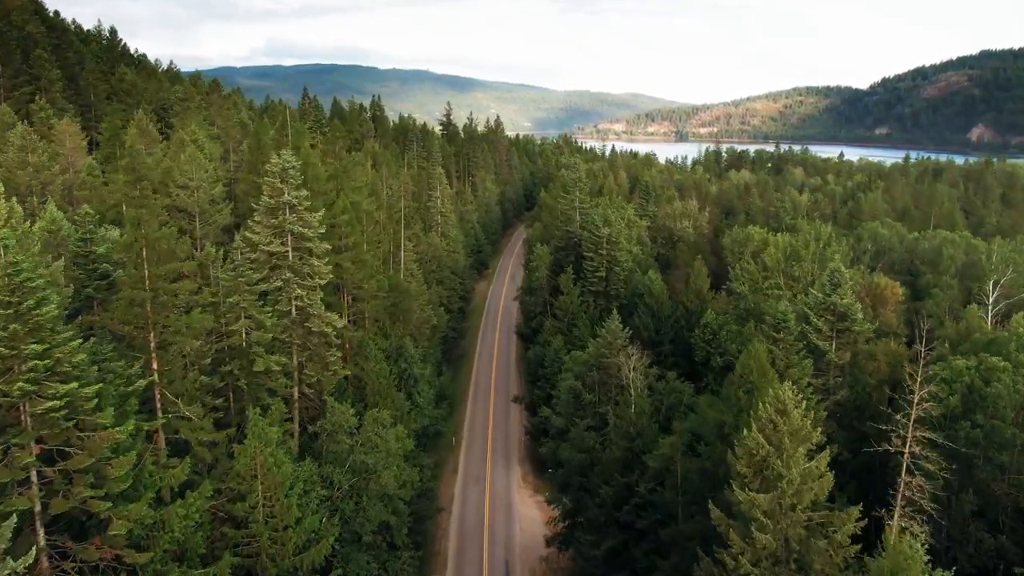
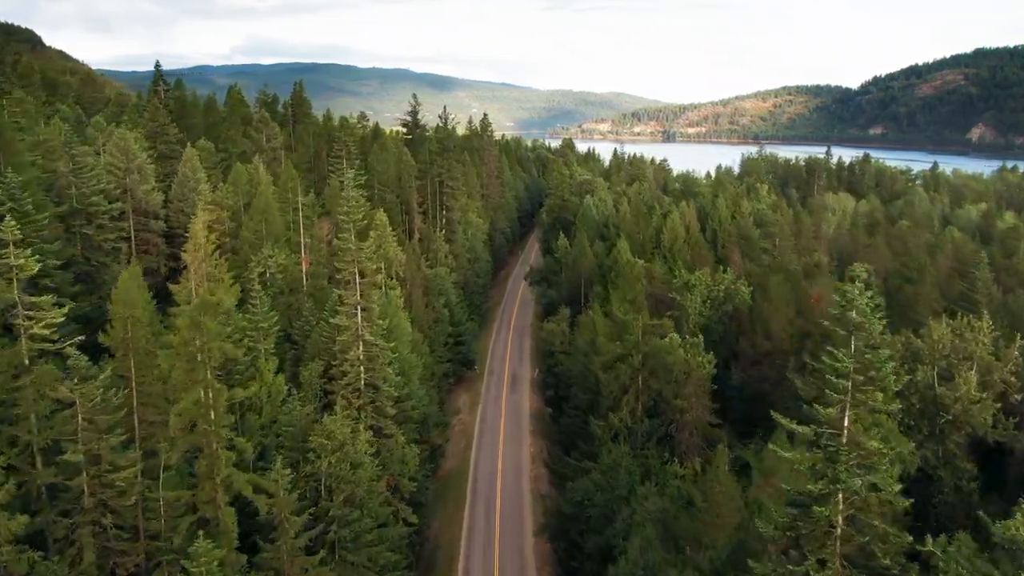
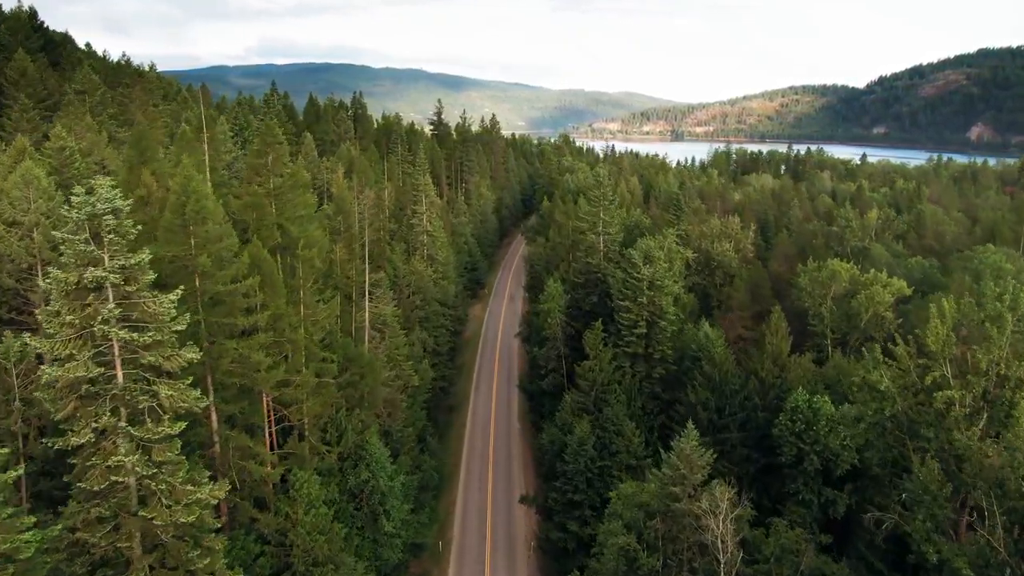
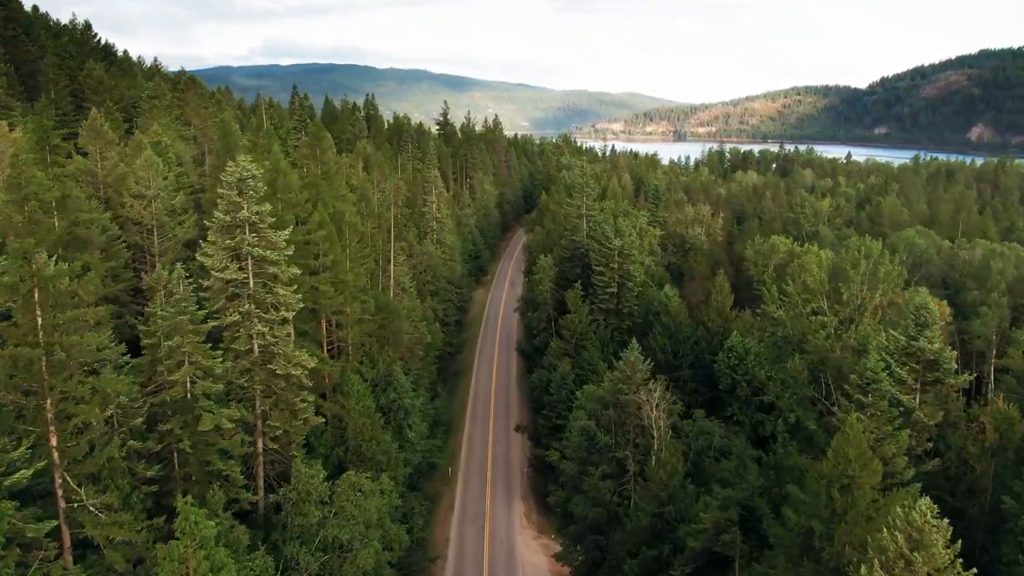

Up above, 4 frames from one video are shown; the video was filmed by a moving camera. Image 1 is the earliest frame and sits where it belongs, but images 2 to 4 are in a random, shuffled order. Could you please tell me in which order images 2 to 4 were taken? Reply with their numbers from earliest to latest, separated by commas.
4, 3, 2
